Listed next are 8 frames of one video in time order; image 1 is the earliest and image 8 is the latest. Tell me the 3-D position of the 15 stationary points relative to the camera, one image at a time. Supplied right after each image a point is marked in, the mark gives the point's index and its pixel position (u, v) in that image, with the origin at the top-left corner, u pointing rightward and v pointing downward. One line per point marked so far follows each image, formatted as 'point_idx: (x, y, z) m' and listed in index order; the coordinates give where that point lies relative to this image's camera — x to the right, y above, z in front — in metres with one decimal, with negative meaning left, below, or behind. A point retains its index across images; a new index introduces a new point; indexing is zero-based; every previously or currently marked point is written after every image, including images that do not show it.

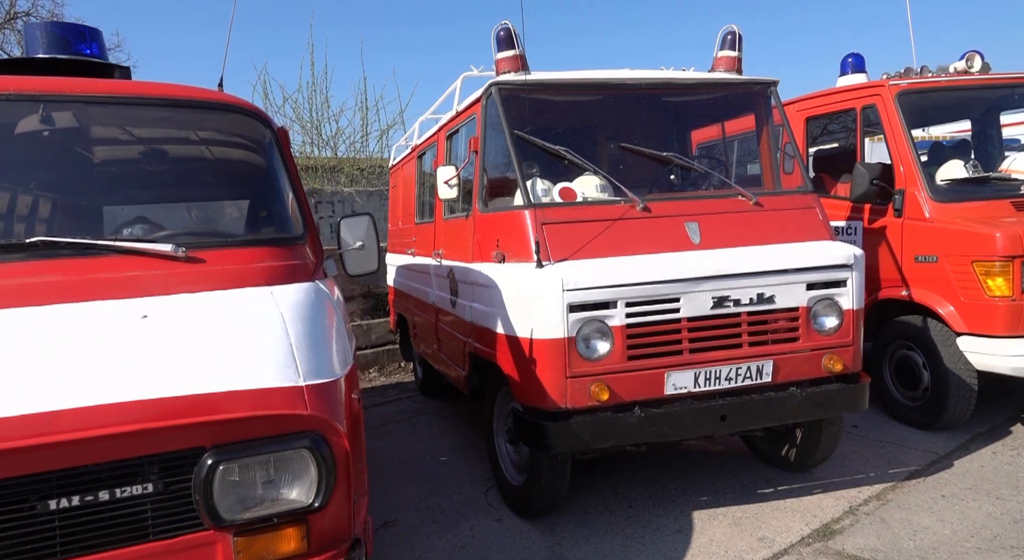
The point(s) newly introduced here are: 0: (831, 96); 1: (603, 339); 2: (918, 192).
0: (+2.7, +1.6, +5.8) m
1: (+0.4, -0.3, +3.2) m
2: (+2.9, +0.6, +5.0) m
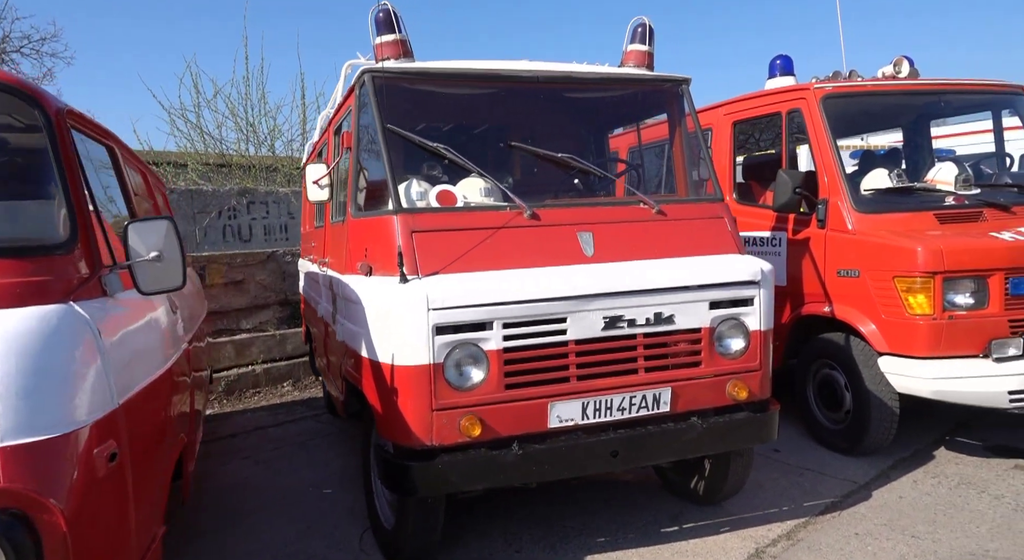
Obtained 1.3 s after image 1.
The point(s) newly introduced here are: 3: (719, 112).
0: (+2.0, +1.5, +5.5) m
1: (-0.1, -0.3, +2.8) m
2: (+2.2, +0.5, +4.7) m
3: (+1.8, +1.5, +6.0) m
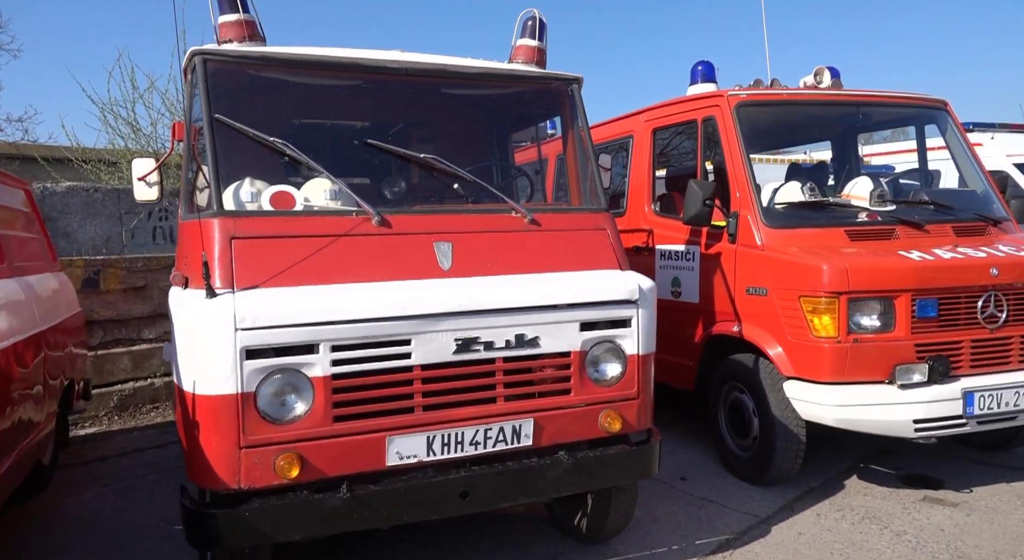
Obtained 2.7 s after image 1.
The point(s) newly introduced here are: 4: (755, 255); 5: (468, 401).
0: (+1.3, +1.3, +5.3) m
1: (-0.7, -0.4, +2.4) m
2: (+1.5, +0.4, +4.5) m
3: (+1.1, +1.3, +5.8) m
4: (+1.5, +0.2, +4.3) m
5: (-0.2, -0.5, +2.6) m
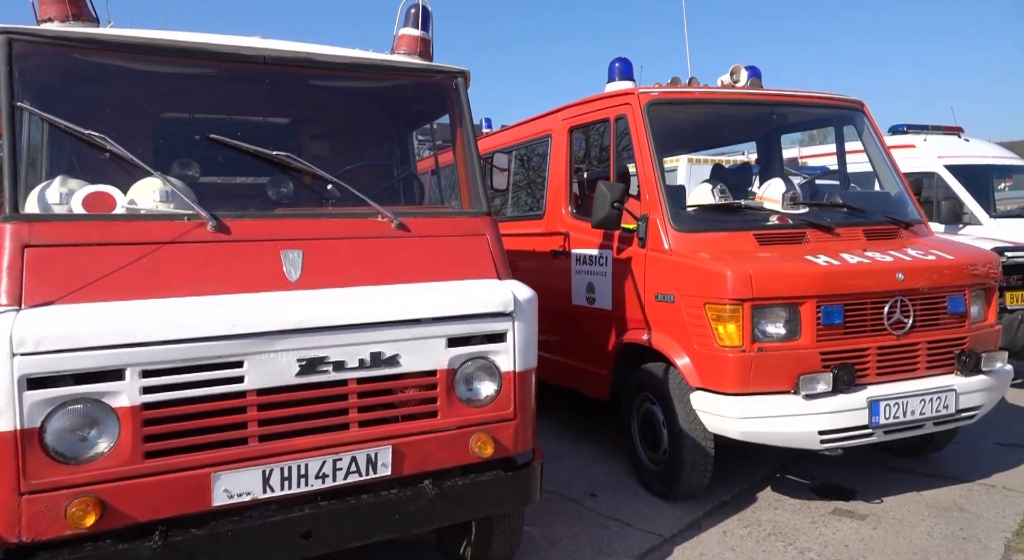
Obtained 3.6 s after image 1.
0: (+0.6, +1.3, +5.1) m
1: (-1.2, -0.4, +2.1) m
2: (+0.9, +0.4, +4.3) m
3: (+0.4, +1.3, +5.5) m
4: (+0.9, +0.1, +4.2) m
5: (-0.7, -0.5, +2.3) m
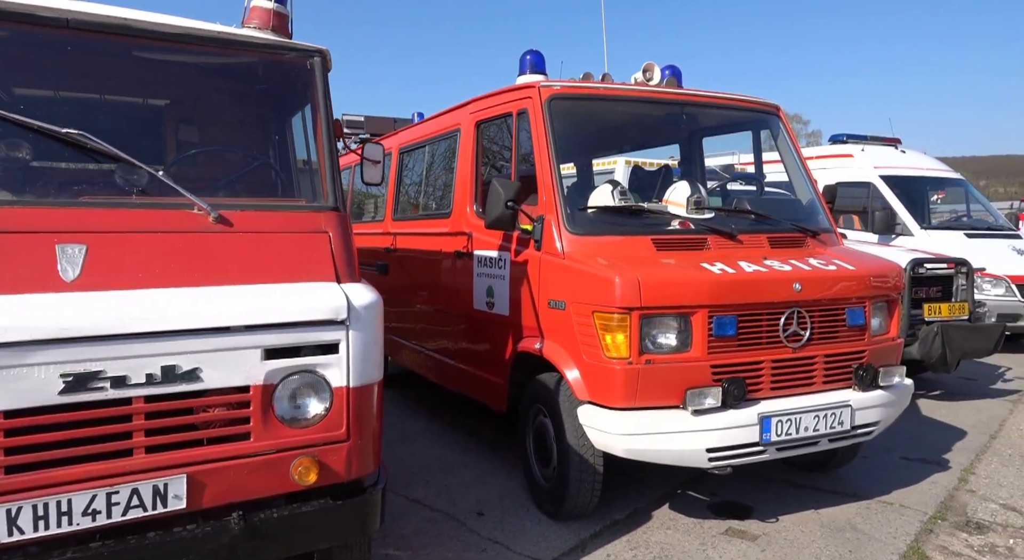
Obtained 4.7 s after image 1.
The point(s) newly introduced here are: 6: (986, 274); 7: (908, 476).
0: (-0.1, +1.3, +4.8) m
1: (-1.8, -0.4, +1.7) m
2: (+0.2, +0.3, +4.0) m
3: (-0.4, +1.3, +5.2) m
4: (+0.2, +0.1, +3.9) m
5: (-1.2, -0.5, +2.0) m
6: (+6.4, +0.1, +9.2) m
7: (+2.7, -1.4, +4.8) m
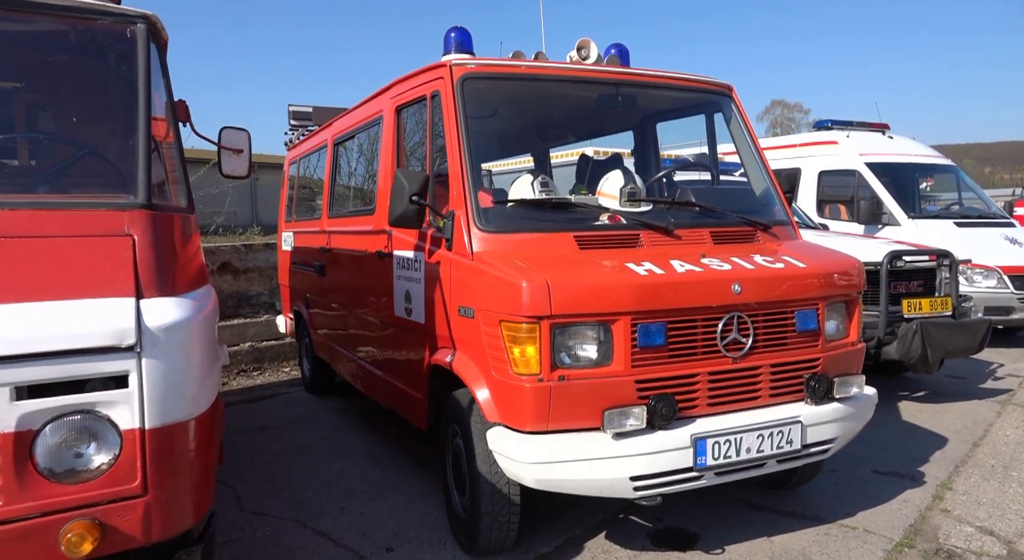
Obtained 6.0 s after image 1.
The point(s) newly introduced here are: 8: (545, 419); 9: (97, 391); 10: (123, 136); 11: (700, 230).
0: (-0.6, +1.3, +4.3) m
1: (-2.2, -0.5, +1.2) m
2: (-0.2, +0.3, +3.6) m
3: (-0.9, +1.3, +4.8) m
4: (-0.2, +0.1, +3.4) m
5: (-1.7, -0.6, +1.5) m
6: (+5.9, +0.2, +8.7) m
7: (+2.3, -1.3, +4.3) m
8: (+0.1, -0.6, +3.0) m
9: (-1.2, -0.3, +1.9) m
10: (-1.4, +0.5, +2.4) m
11: (+1.0, +0.3, +3.8) m
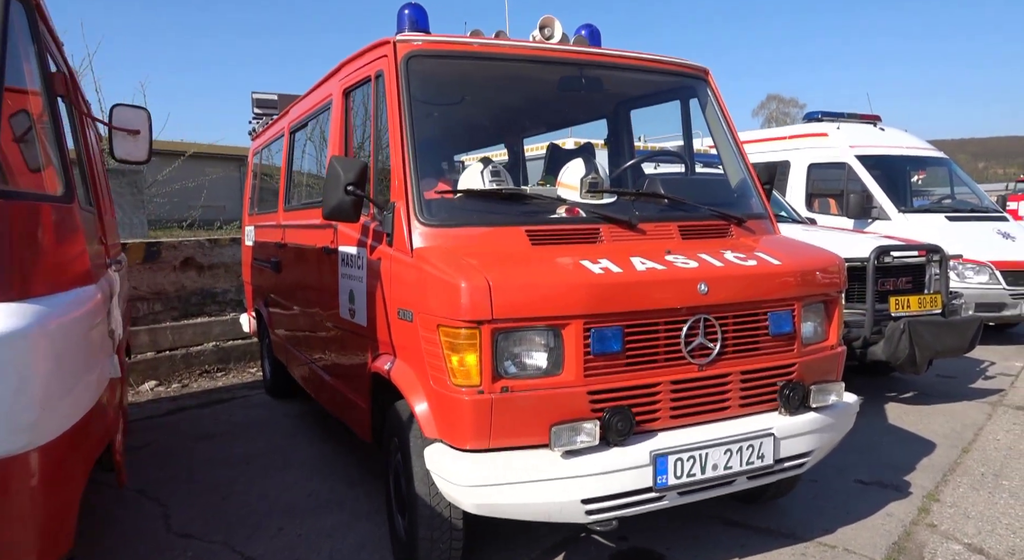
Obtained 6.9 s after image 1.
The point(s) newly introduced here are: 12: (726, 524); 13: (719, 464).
0: (-0.9, +1.3, +4.0) m
1: (-2.5, -0.5, +0.9) m
2: (-0.5, +0.3, +3.2) m
3: (-1.1, +1.3, +4.4) m
4: (-0.5, +0.1, +3.1) m
5: (-1.9, -0.6, +1.2) m
6: (+5.6, +0.2, +8.5) m
7: (+2.0, -1.3, +4.0) m
8: (-0.1, -0.6, +2.7) m
9: (-1.4, -0.3, +1.5) m
10: (-1.7, +0.5, +2.1) m
11: (+0.8, +0.3, +3.5) m
12: (+1.2, -1.3, +3.8) m
13: (+0.9, -0.8, +2.9) m
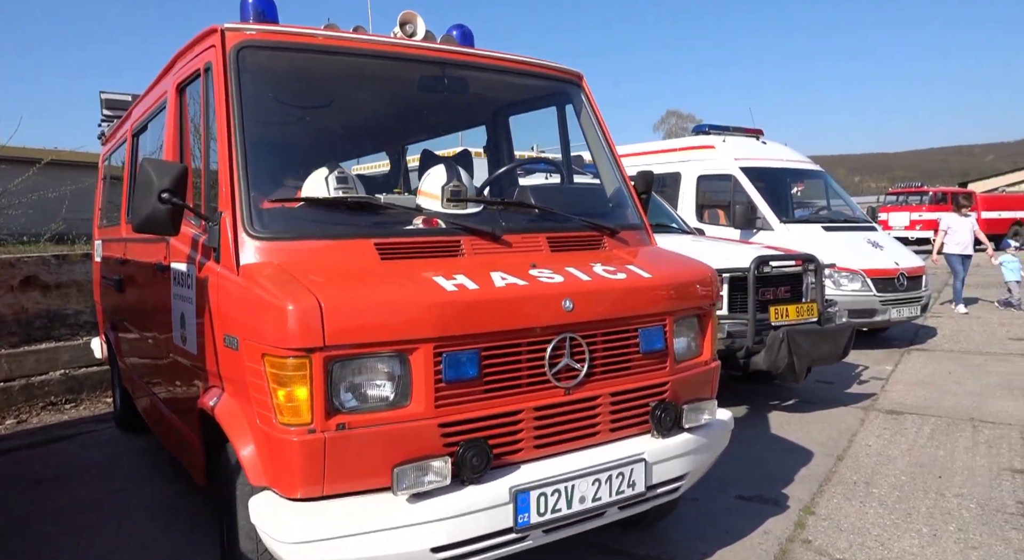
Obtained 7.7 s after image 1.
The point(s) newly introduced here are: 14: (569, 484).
0: (-1.6, +1.2, +3.5) m
1: (-2.8, -0.6, +0.2) m
2: (-1.1, +0.2, +2.8) m
3: (-1.9, +1.2, +3.9) m
4: (-1.1, 0.0, +2.7) m
5: (-2.3, -0.6, +0.6) m
6: (+4.2, +0.1, +8.8) m
7: (+1.3, -1.4, +3.9) m
8: (-0.7, -0.7, +2.3) m
9: (-1.8, -0.4, +1.0) m
10: (-2.1, +0.4, +1.6) m
11: (+0.1, +0.2, +3.2) m
12: (+0.5, -1.4, +3.6) m
13: (+0.3, -0.8, +2.7) m
14: (+0.2, -0.8, +2.6) m
